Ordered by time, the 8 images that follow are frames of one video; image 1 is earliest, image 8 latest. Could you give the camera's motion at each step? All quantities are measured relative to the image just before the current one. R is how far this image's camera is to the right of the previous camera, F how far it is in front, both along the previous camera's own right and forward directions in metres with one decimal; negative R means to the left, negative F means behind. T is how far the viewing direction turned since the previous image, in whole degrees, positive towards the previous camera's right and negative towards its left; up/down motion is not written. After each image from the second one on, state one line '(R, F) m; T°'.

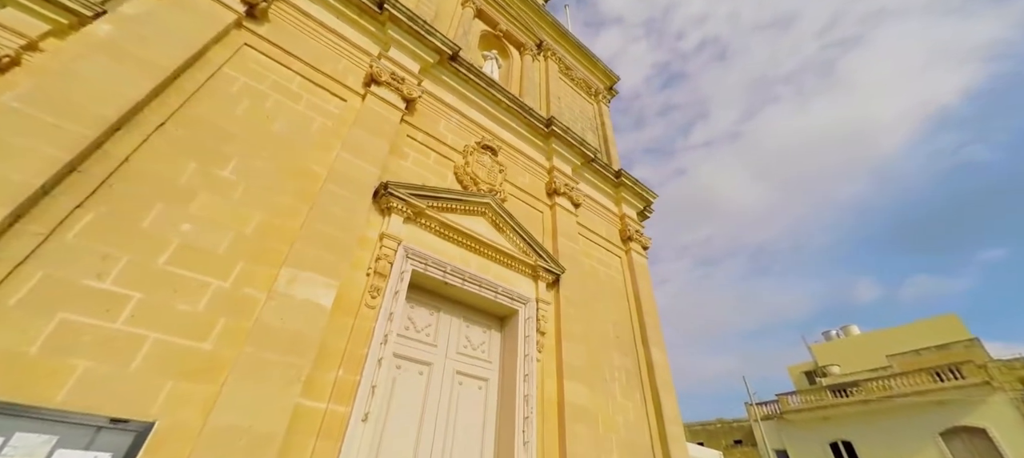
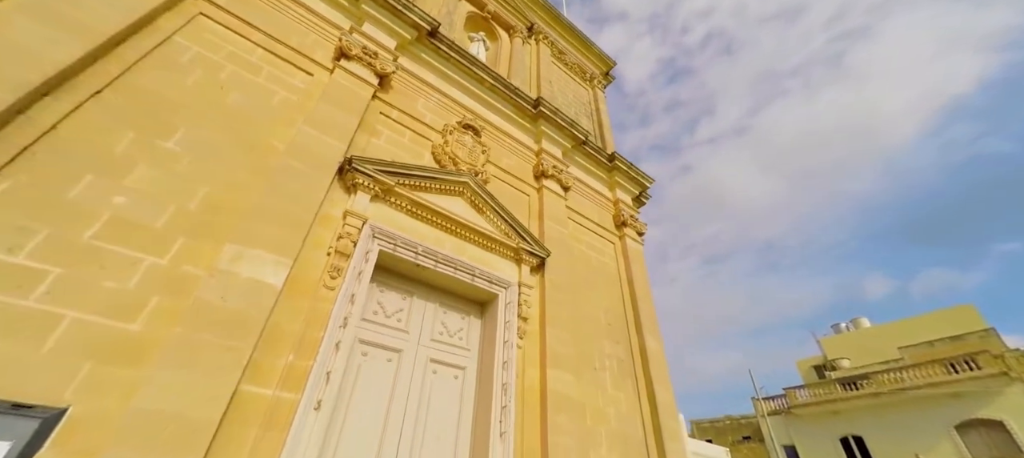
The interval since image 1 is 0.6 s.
(+0.3, +0.3) m; -1°
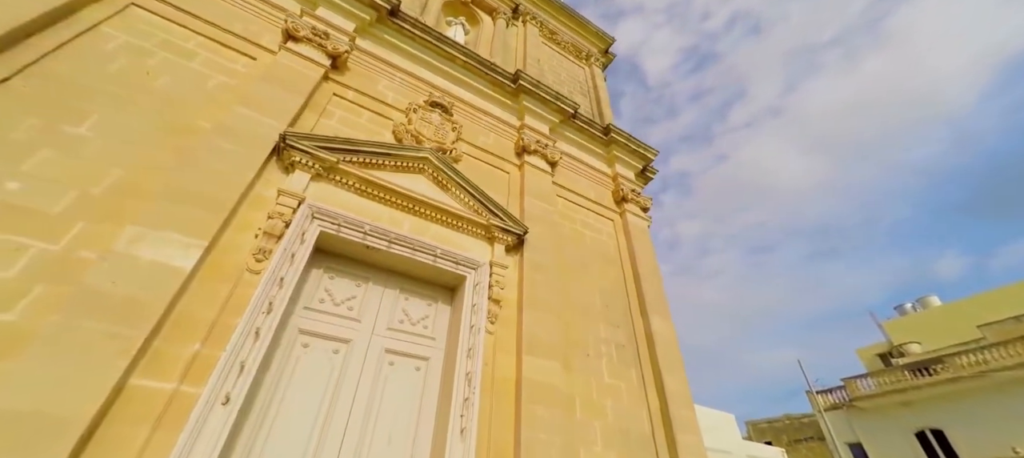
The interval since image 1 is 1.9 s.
(+0.7, +0.5) m; -5°
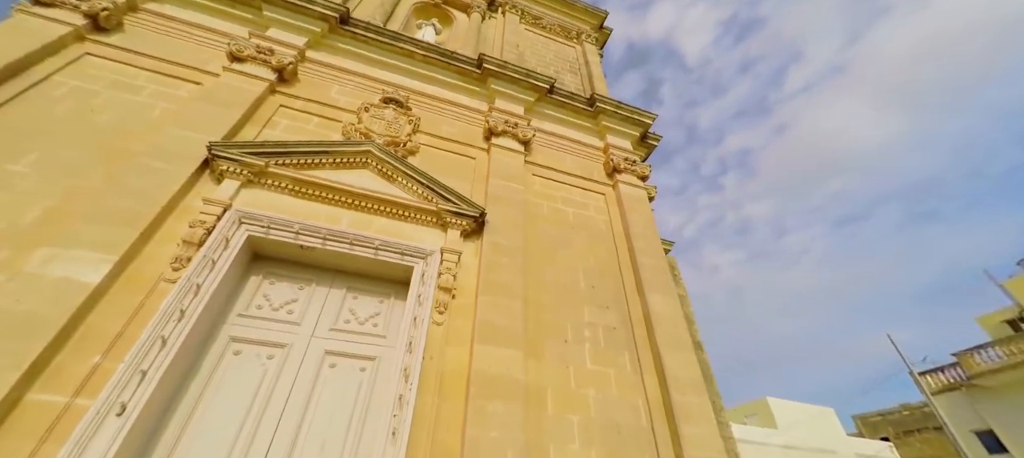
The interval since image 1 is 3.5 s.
(+1.1, +0.5) m; -8°
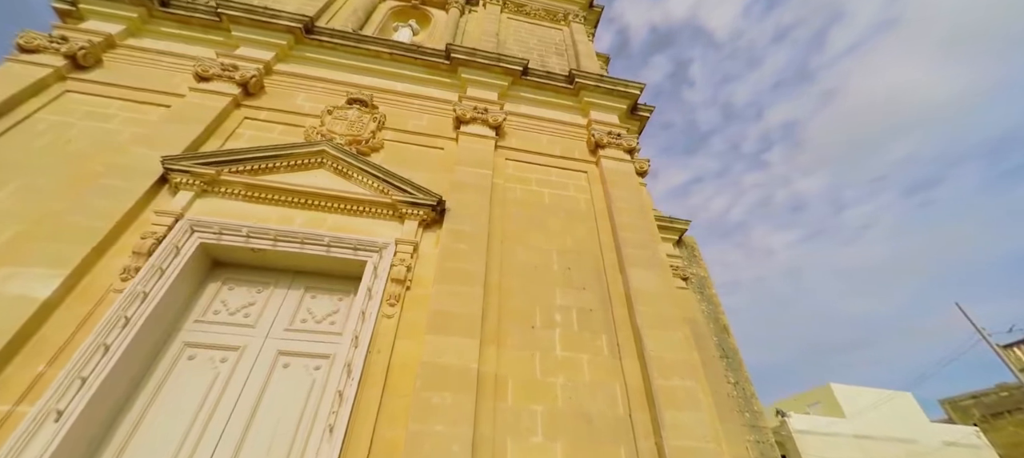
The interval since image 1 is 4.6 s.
(+0.8, +0.3) m; -6°
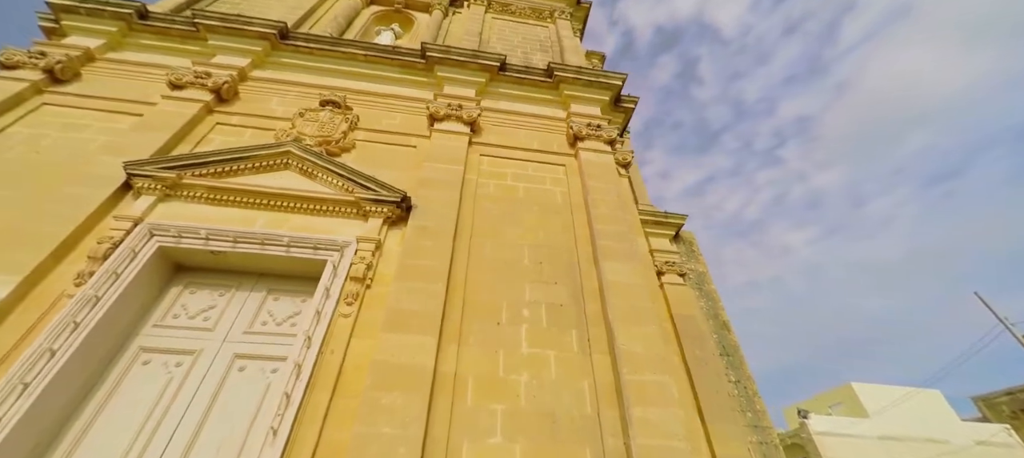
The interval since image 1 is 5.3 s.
(+0.5, +0.1) m; -2°
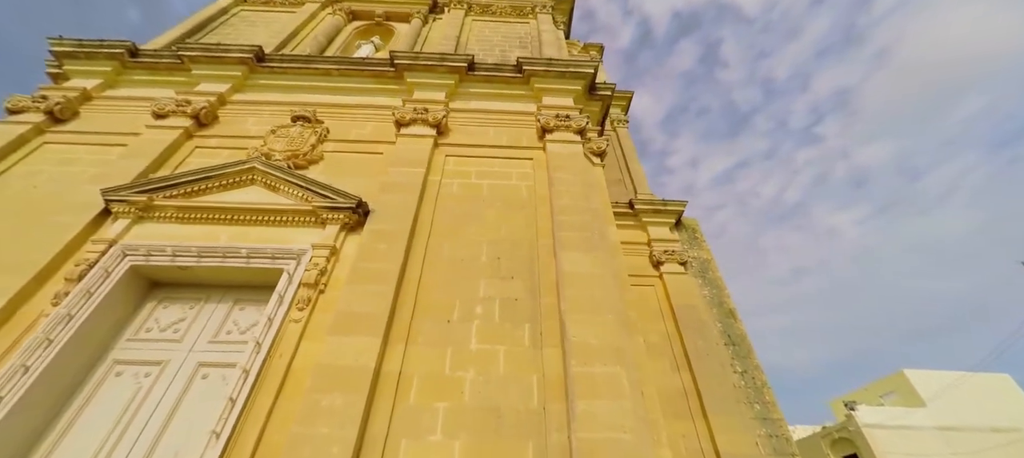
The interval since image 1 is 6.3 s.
(+0.8, +0.1) m; -4°
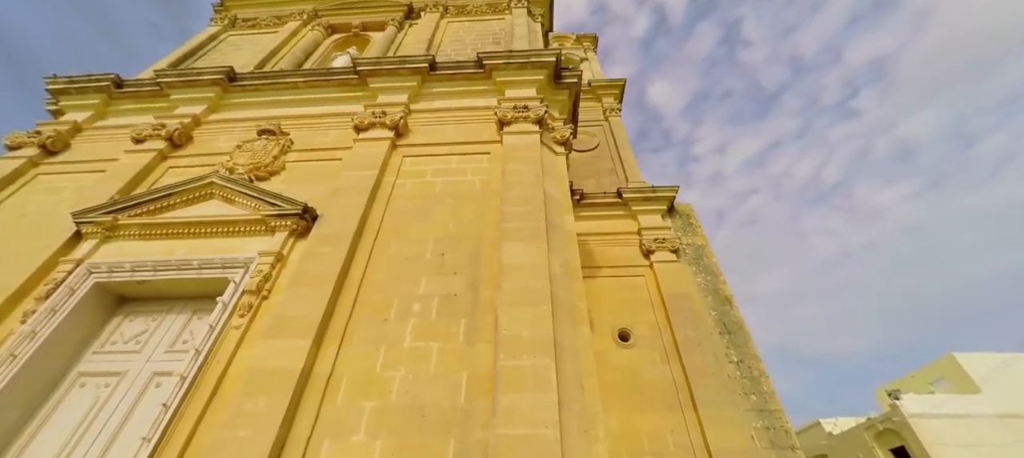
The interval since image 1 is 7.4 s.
(+0.9, +0.1) m; -4°
